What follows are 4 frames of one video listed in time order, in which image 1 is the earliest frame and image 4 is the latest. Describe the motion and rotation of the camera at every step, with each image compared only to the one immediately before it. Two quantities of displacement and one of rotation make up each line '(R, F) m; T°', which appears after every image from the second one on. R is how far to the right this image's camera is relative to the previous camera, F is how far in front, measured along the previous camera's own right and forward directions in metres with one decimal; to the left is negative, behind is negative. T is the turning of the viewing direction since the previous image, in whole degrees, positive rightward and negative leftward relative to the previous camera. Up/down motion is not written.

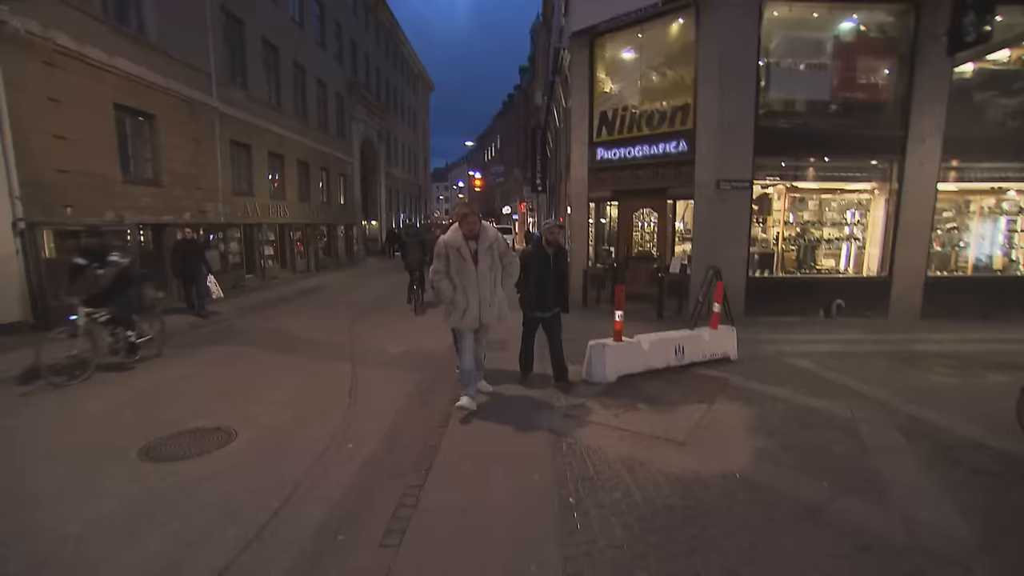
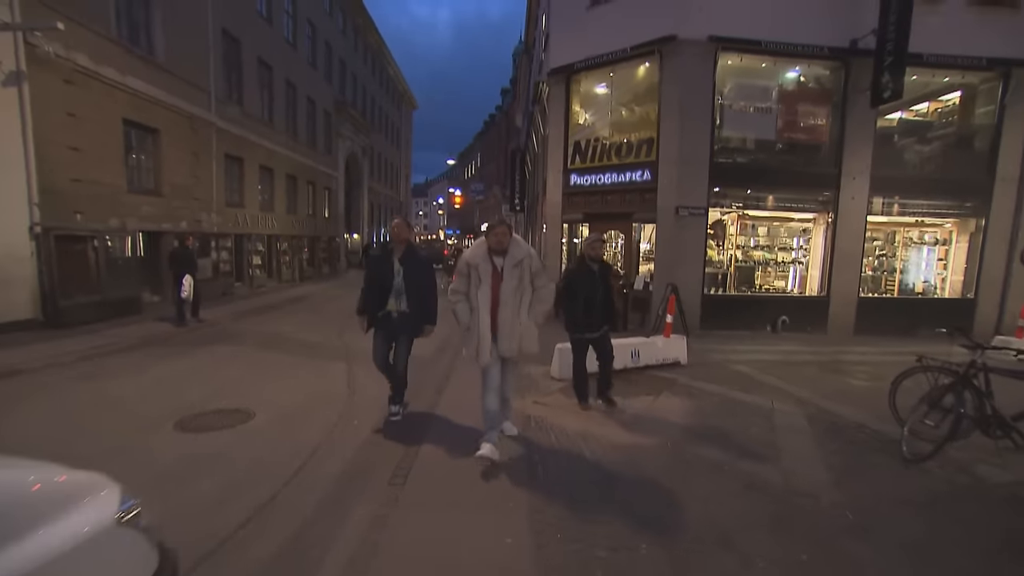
(0.0, -1.0) m; +3°
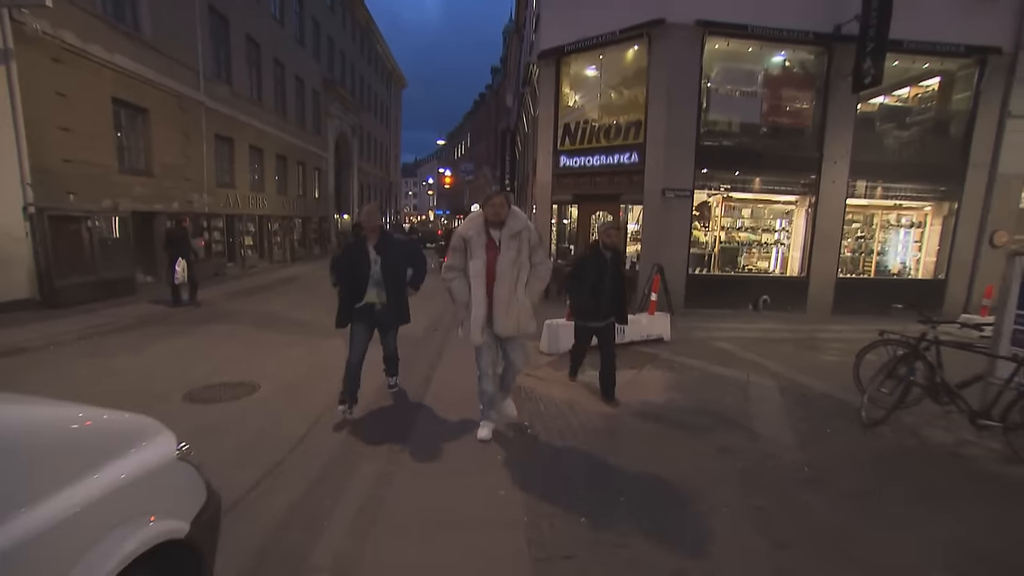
(0.0, -0.3) m; +1°
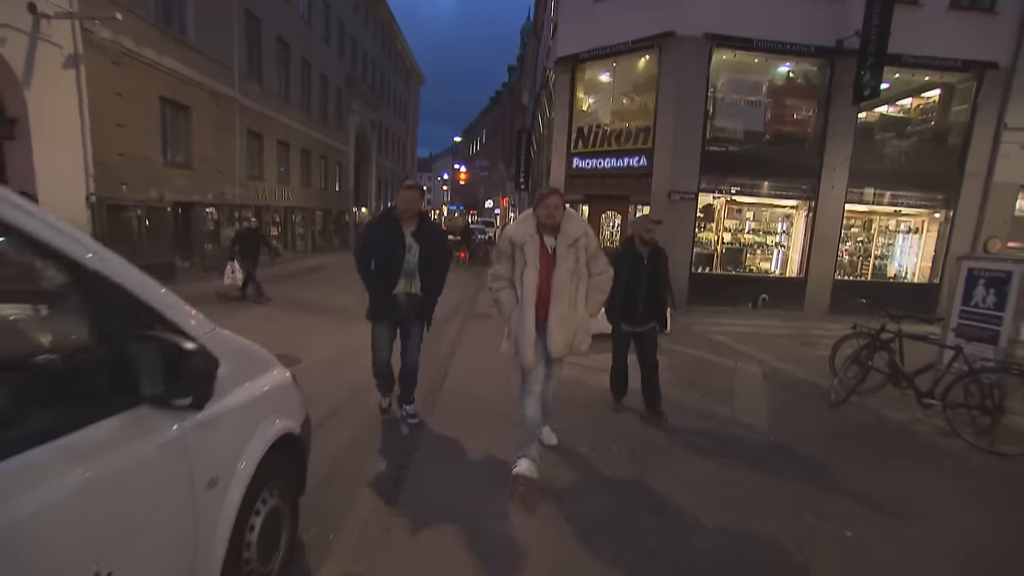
(0.0, -0.8) m; -1°
